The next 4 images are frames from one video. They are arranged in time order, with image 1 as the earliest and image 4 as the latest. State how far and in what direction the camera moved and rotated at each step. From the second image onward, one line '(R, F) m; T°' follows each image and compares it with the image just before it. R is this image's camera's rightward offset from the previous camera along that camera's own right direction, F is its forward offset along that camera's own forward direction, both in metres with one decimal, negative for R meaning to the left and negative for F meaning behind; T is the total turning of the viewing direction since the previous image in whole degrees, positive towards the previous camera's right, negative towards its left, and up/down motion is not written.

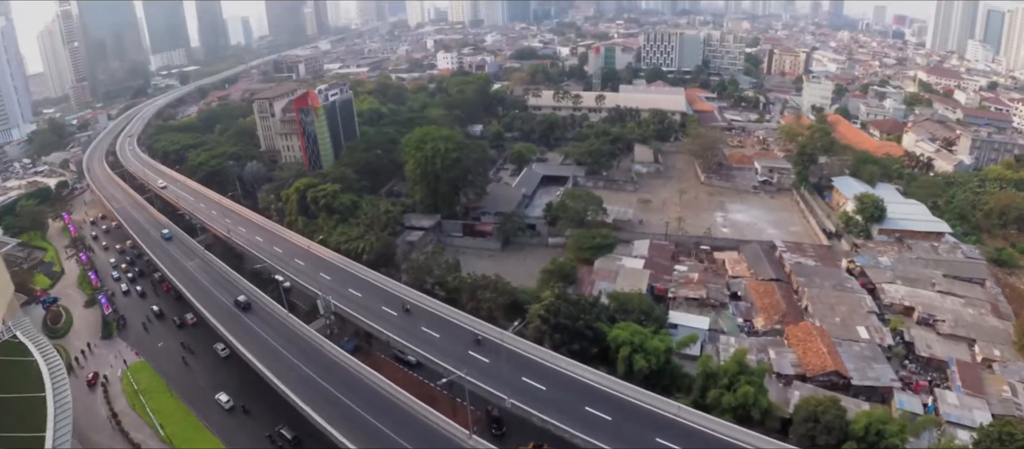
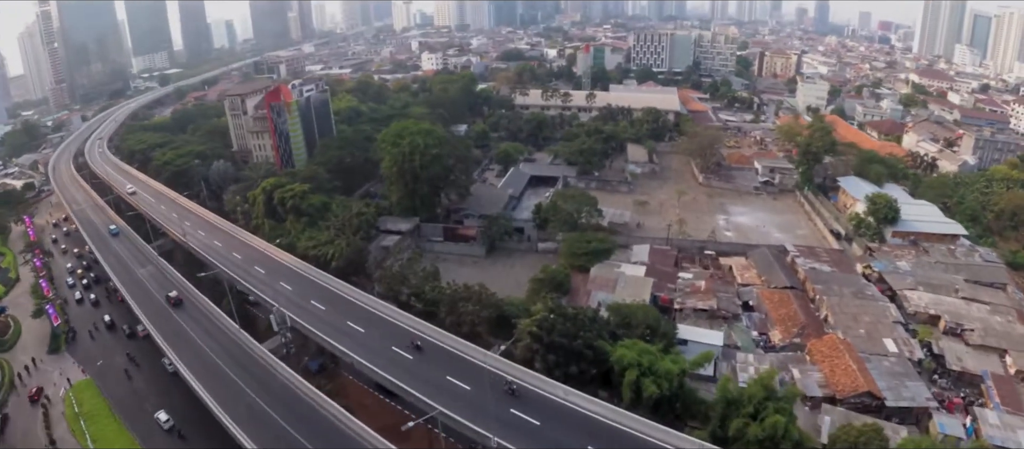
(+0.1, +2.7) m; +1°
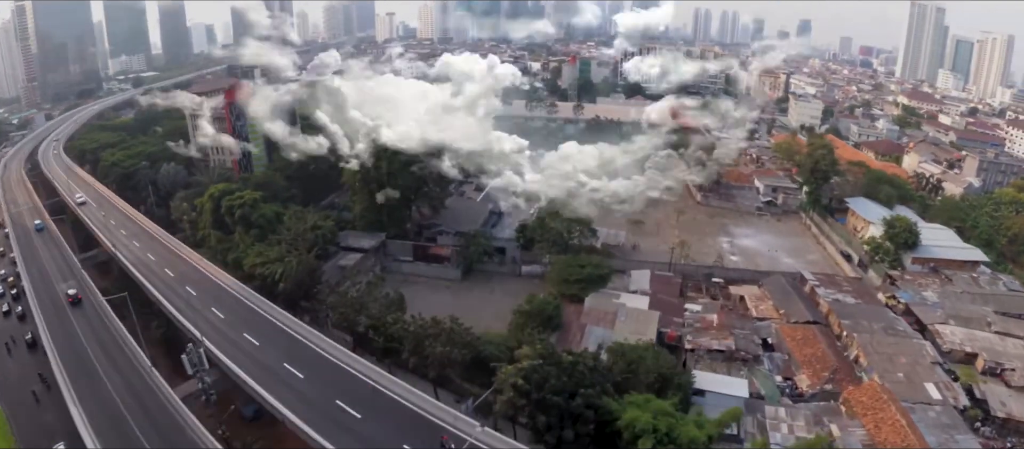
(0.0, +3.4) m; +2°
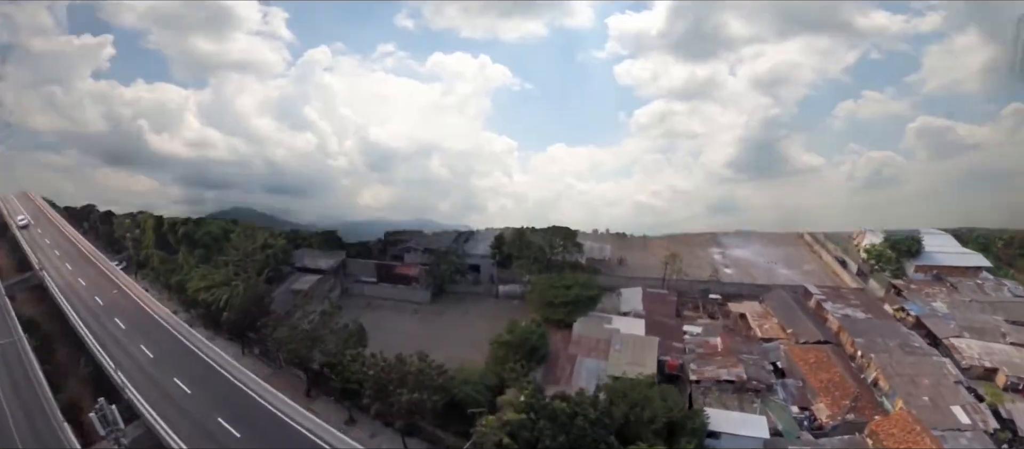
(0.0, +2.2) m; +2°
